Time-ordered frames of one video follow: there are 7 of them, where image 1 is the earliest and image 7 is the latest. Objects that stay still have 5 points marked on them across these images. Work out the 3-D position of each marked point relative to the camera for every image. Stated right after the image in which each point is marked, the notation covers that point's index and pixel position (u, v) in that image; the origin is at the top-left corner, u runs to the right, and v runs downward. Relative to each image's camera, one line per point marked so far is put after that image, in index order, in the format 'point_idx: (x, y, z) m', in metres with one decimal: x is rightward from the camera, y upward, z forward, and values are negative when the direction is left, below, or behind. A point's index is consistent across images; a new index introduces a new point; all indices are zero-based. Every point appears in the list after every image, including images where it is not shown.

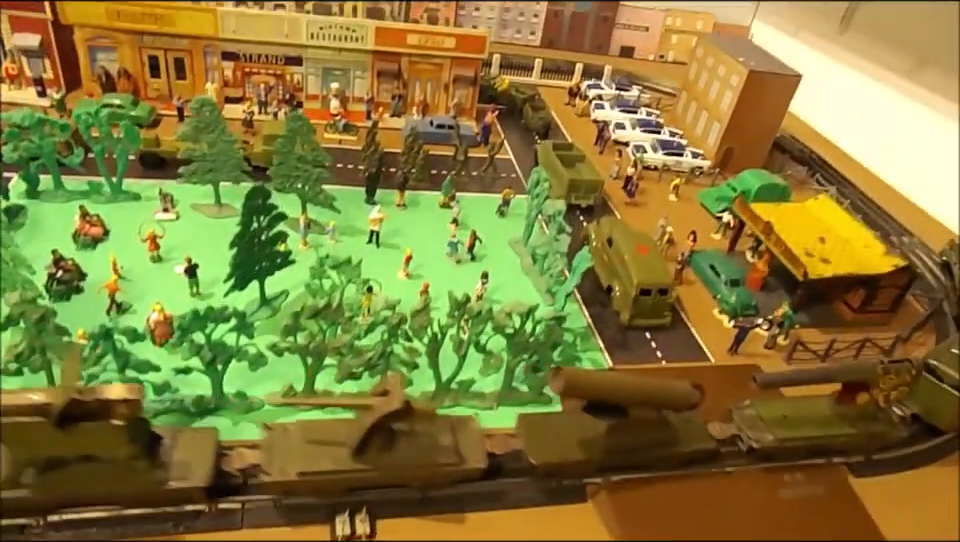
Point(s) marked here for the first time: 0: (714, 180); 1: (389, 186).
0: (+5.9, +2.3, +16.9) m
1: (-1.8, +1.8, +14.0) m
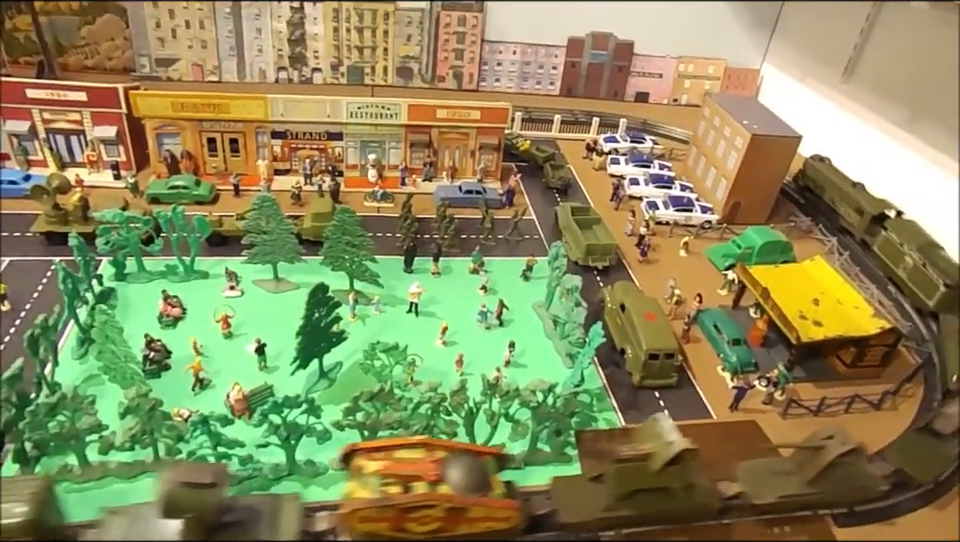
0: (+6.5, +1.0, +18.3) m
1: (-1.2, +0.4, +15.7) m
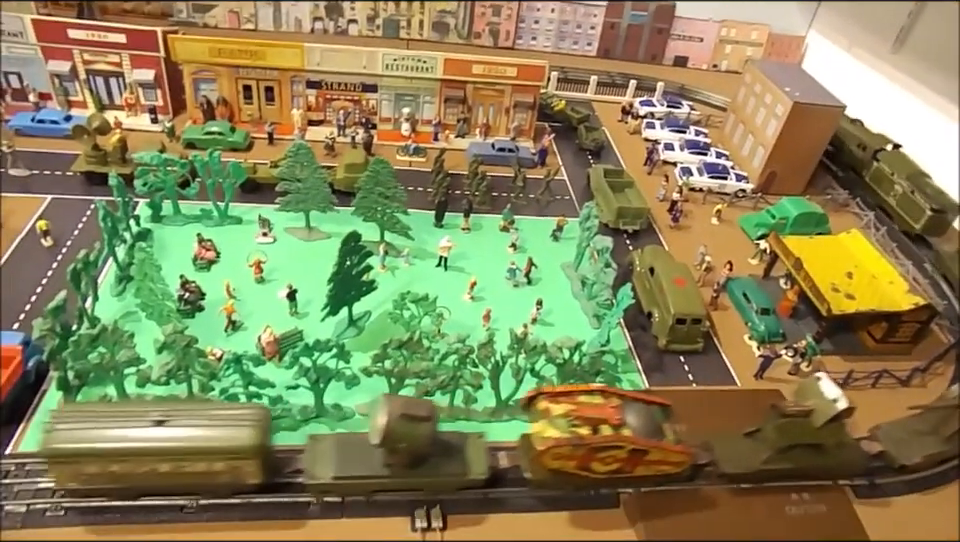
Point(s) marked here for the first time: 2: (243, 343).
0: (+7.4, +1.8, +18.0) m
1: (-0.5, +1.4, +15.7) m
2: (-4.1, -1.3, +11.9) m
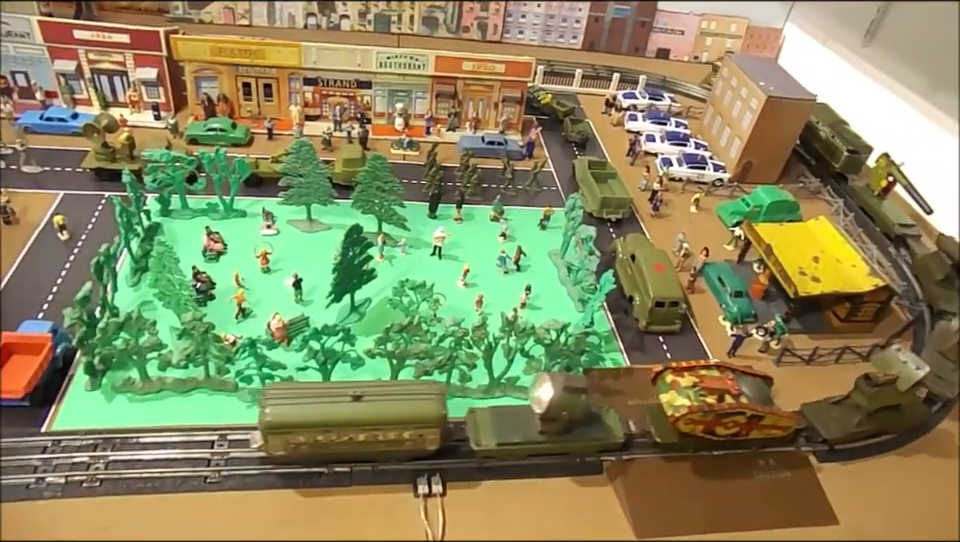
0: (+7.1, +2.2, +19.0) m
1: (-0.7, +1.7, +16.6) m
2: (-4.3, -1.1, +12.7) m
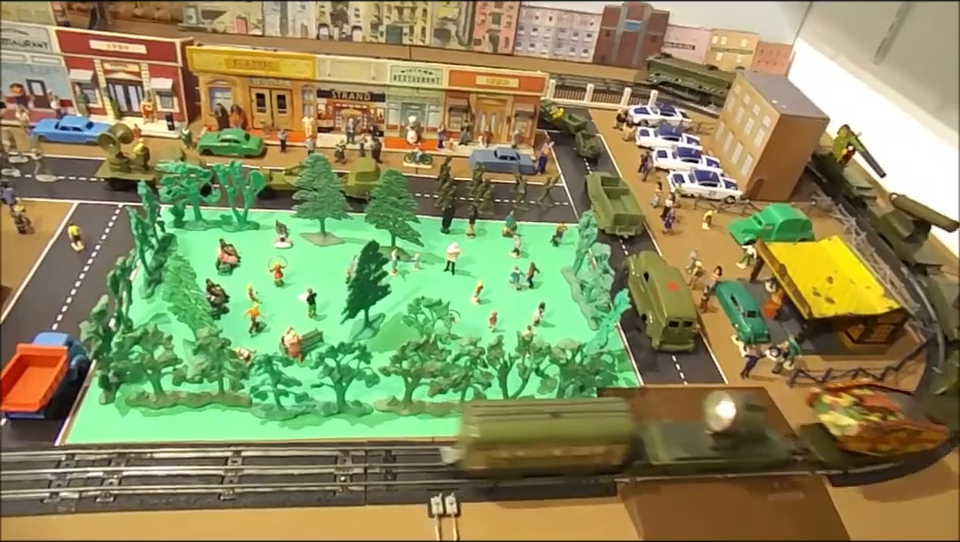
0: (+7.4, +1.7, +19.0) m
1: (-0.4, +1.4, +16.6) m
2: (-4.0, -1.4, +12.7) m
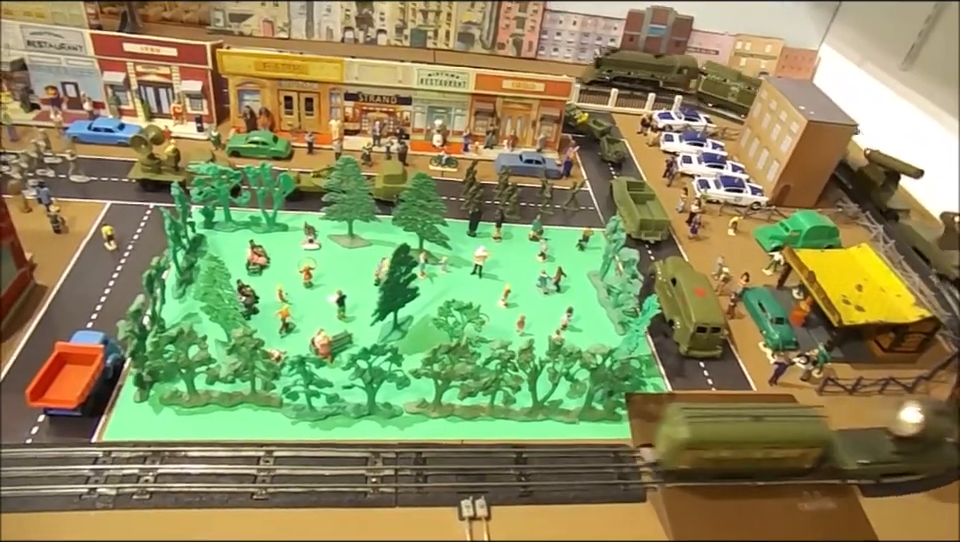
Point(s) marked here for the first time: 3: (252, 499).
0: (+8.1, +1.6, +18.9) m
1: (+0.2, +1.3, +16.6) m
2: (-3.4, -1.4, +12.8) m
3: (-3.5, -3.5, +10.4) m
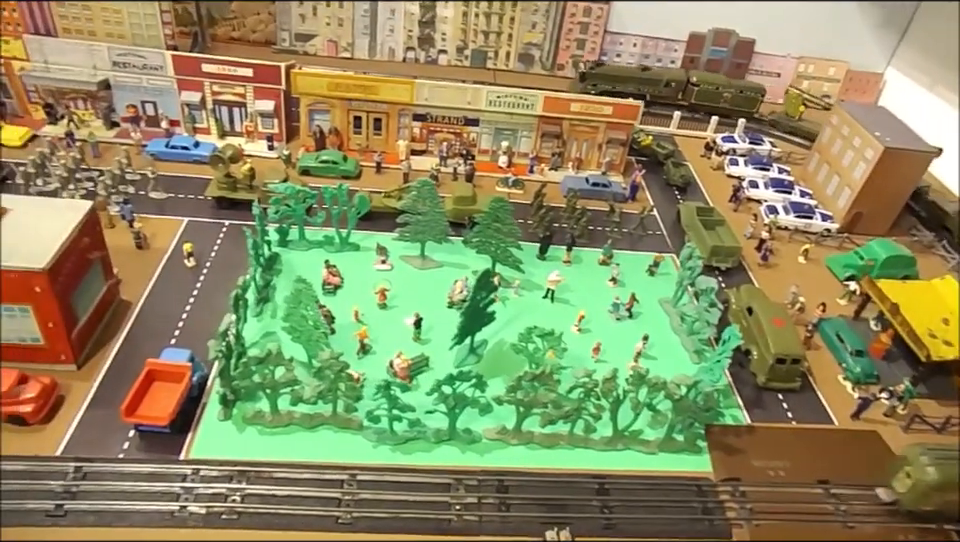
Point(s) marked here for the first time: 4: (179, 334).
0: (+9.9, +0.8, +18.5) m
1: (+1.9, +0.7, +16.5) m
2: (-2.0, -1.8, +12.8) m
3: (-2.2, -3.9, +10.4) m
4: (-5.8, -1.2, +13.0) m
